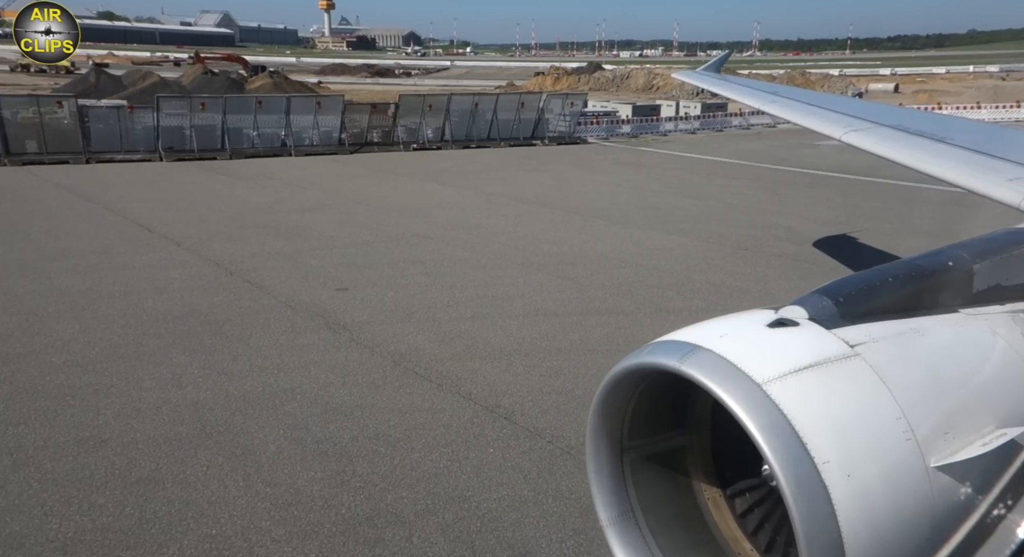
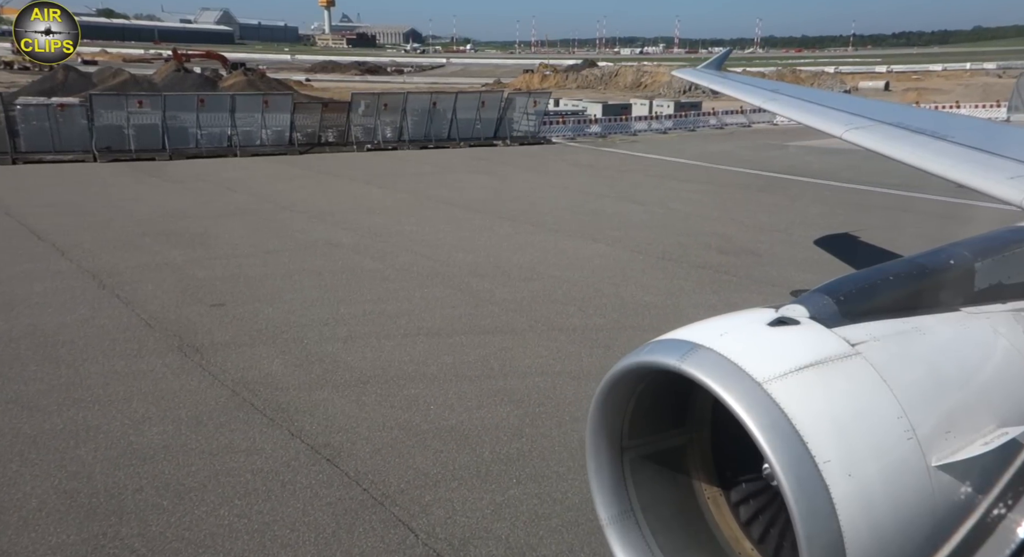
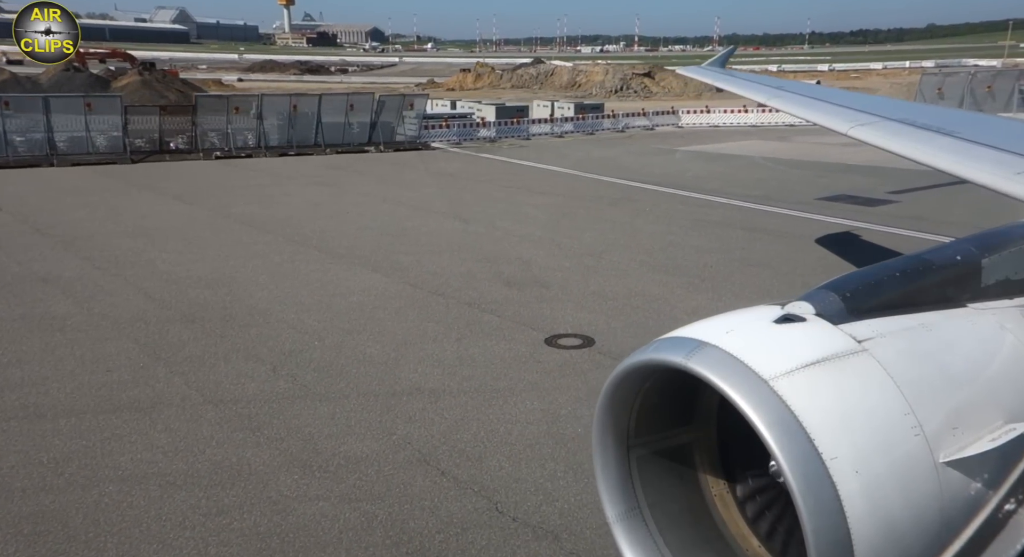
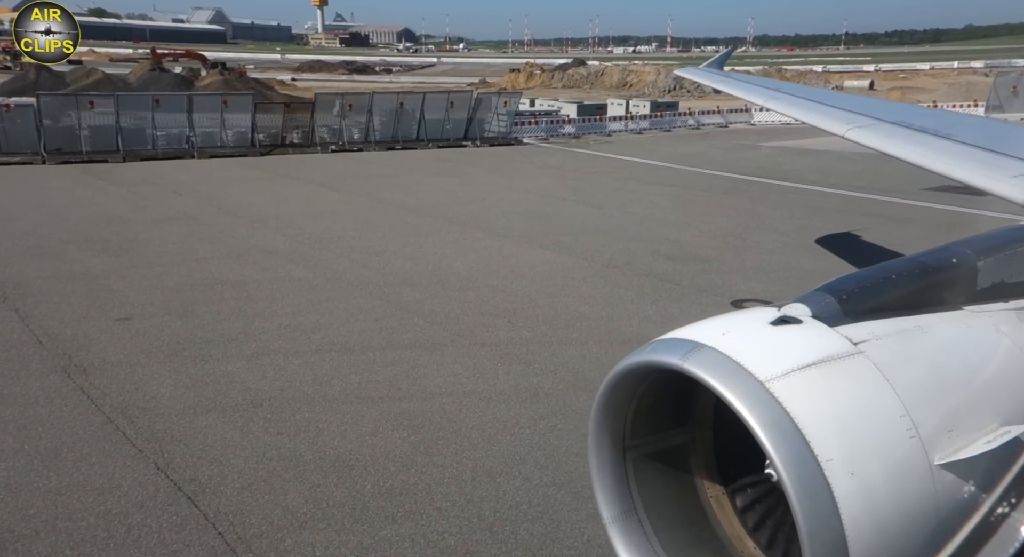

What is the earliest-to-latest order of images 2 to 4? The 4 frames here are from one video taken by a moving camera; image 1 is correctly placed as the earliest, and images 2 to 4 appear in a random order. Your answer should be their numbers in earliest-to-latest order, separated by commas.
2, 4, 3
